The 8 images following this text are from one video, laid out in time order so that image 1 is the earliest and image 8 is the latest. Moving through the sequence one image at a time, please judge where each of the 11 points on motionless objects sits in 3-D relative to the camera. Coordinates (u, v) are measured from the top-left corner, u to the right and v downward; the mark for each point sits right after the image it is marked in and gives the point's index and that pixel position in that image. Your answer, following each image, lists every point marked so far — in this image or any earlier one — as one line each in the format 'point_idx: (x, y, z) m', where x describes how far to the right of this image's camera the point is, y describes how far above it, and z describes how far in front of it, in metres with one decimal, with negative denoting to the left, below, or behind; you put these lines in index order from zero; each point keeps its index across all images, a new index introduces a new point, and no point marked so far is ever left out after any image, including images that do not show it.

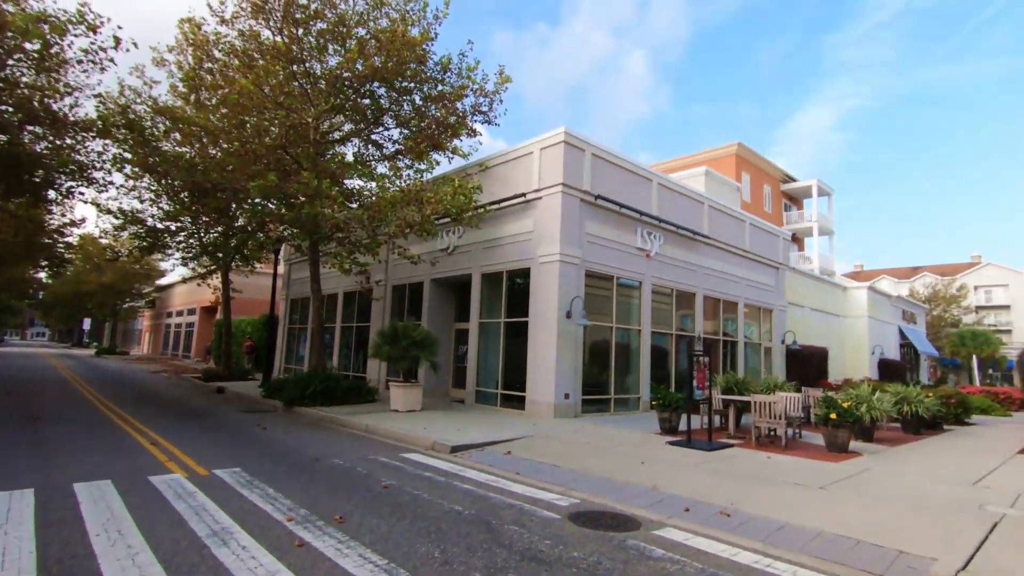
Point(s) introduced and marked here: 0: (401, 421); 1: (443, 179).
0: (-2.7, -3.3, +13.2) m
1: (-1.8, +3.0, +14.5) m
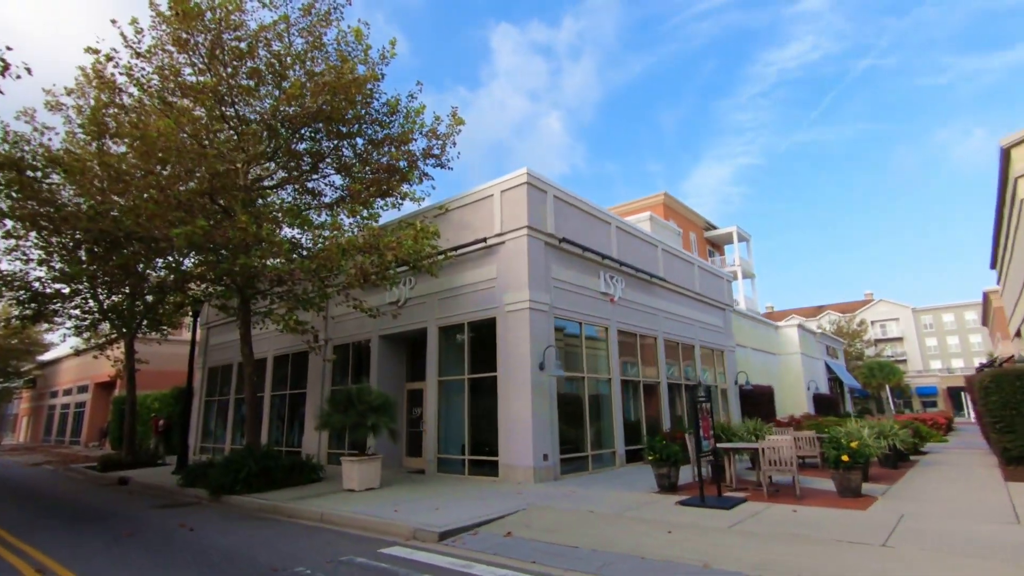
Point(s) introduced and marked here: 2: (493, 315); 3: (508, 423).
0: (-3.1, -4.5, +11.2) m
1: (-2.7, +1.6, +13.2) m
2: (-0.5, -0.7, +14.3) m
3: (-0.1, -3.4, +13.4) m
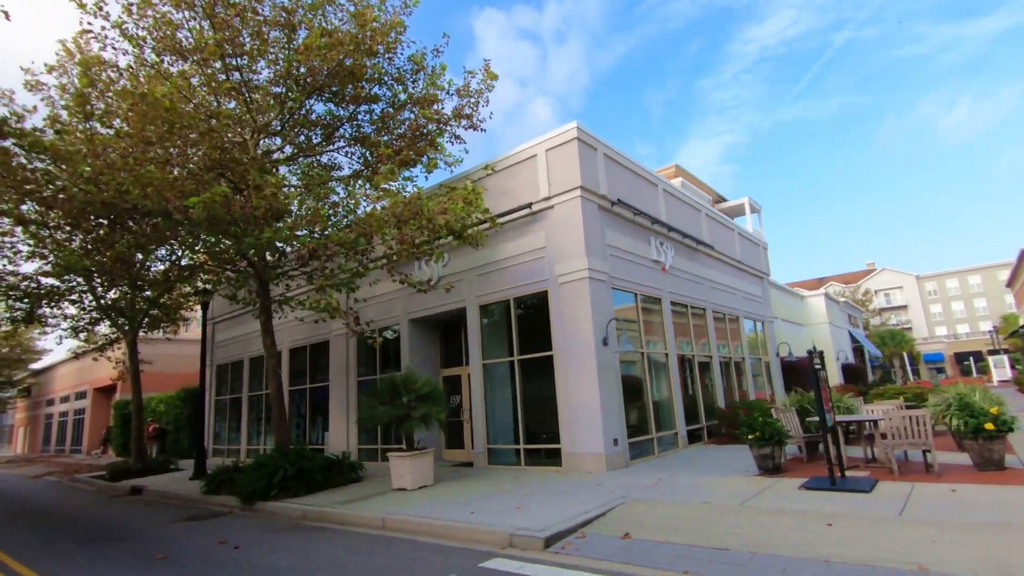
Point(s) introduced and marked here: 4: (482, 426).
0: (-1.6, -3.9, +9.8) m
1: (-1.5, +2.2, +11.7) m
2: (+0.8, 0.0, +12.8) m
3: (+1.3, -2.7, +12.1) m
4: (-0.8, -3.6, +13.9) m
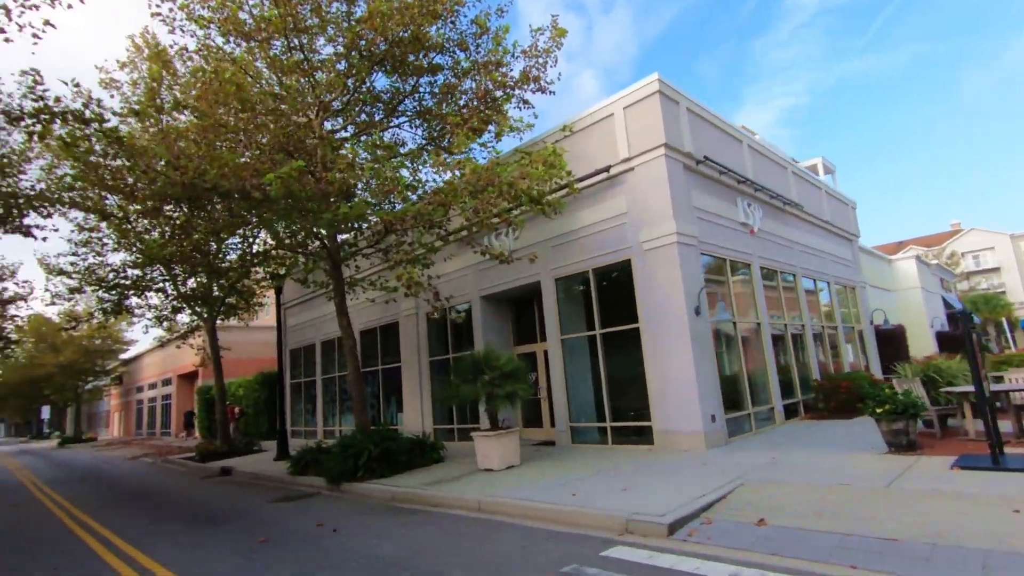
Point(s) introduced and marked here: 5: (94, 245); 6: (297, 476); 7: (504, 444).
0: (0.0, -3.4, +9.4) m
1: (+0.1, +2.8, +11.0) m
2: (+2.6, +0.7, +12.0) m
3: (+3.1, -2.0, +11.3) m
4: (+1.3, -2.9, +13.3) m
5: (-14.3, +1.5, +18.5) m
6: (-5.2, -4.5, +13.0) m
7: (-0.2, -3.1, +10.8) m
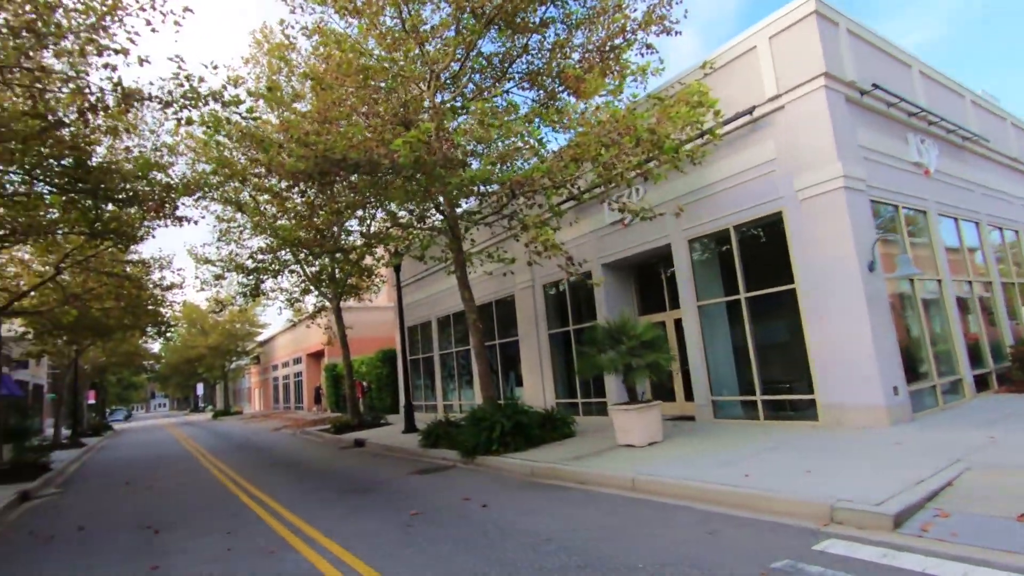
0: (+2.5, -2.8, +8.6) m
1: (+2.5, +3.5, +10.0) m
2: (+5.2, +1.5, +10.6) m
3: (+5.8, -1.1, +9.8) m
4: (+4.3, -2.0, +12.2) m
5: (-10.3, +2.0, +19.9) m
6: (-2.0, -3.9, +13.1) m
7: (+2.5, -2.4, +10.0) m
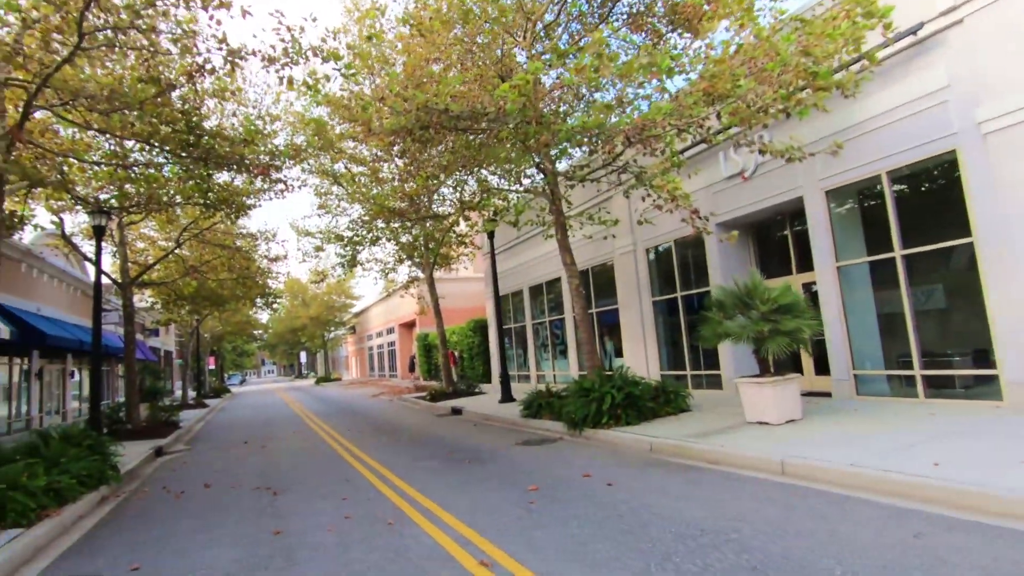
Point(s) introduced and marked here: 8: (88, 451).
0: (+4.2, -2.2, +7.4) m
1: (+4.4, +4.2, +8.5) m
2: (+7.1, +2.3, +8.8) m
3: (+7.6, -0.4, +8.1) m
4: (+6.6, -1.2, +10.7) m
5: (-6.8, +3.1, +20.3) m
6: (+0.4, -3.1, +12.6) m
7: (+4.4, -1.7, +8.8) m
8: (-7.3, -2.8, +9.2) m
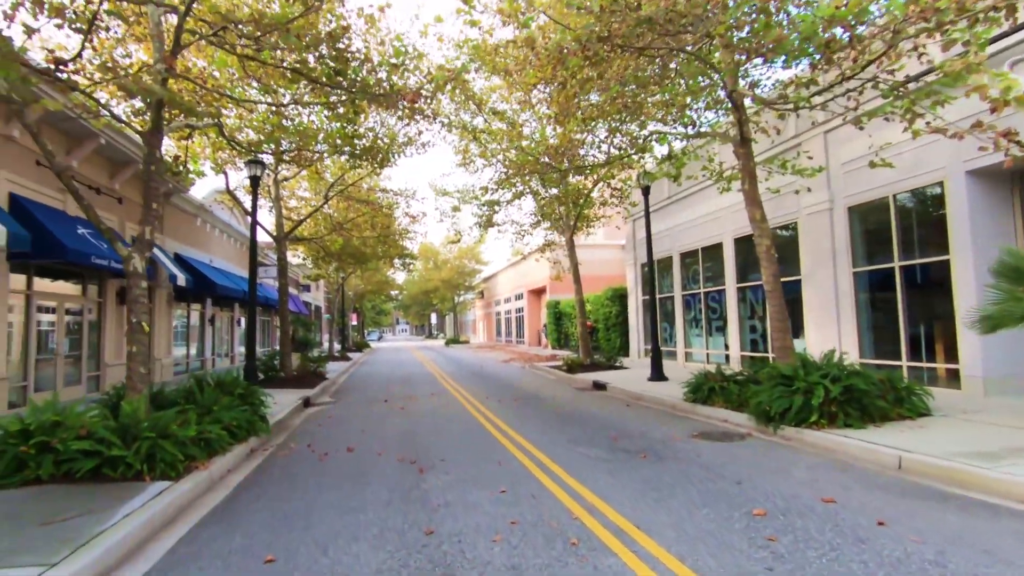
0: (+6.2, -1.8, +4.7) m
1: (+6.8, +4.6, +5.3) m
2: (+9.5, +2.6, +5.1) m
3: (+9.8, -0.2, +4.5) m
4: (+9.3, -0.8, +7.3) m
5: (-1.5, +4.6, +19.3) m
6: (+3.7, -2.3, +10.6) m
7: (+6.7, -1.3, +5.9) m
8: (-4.6, -1.9, +9.0) m
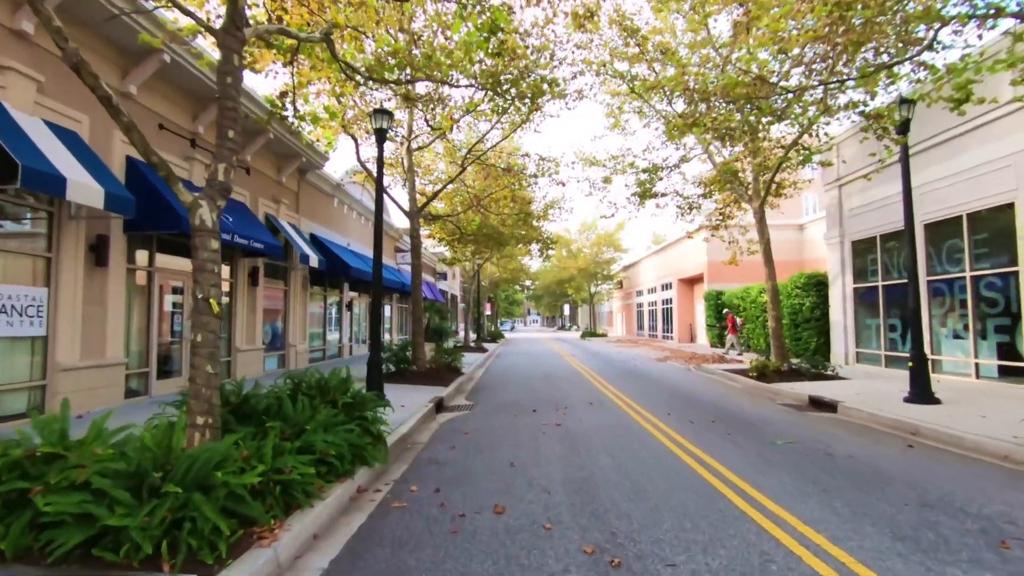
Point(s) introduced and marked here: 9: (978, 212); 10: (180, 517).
0: (+7.5, -1.6, -0.3) m
1: (+8.2, +4.8, 0.0) m
2: (+10.8, +2.8, -0.8) m
3: (+10.9, 0.0, -1.4) m
4: (+11.1, -0.5, +1.5) m
5: (+3.5, +5.1, +15.6) m
6: (+6.4, -2.0, +6.0) m
7: (+8.3, -1.1, +0.8) m
8: (-2.0, -1.5, +6.4) m
9: (+11.1, +1.8, +12.8) m
10: (-2.2, -1.5, +3.6) m
